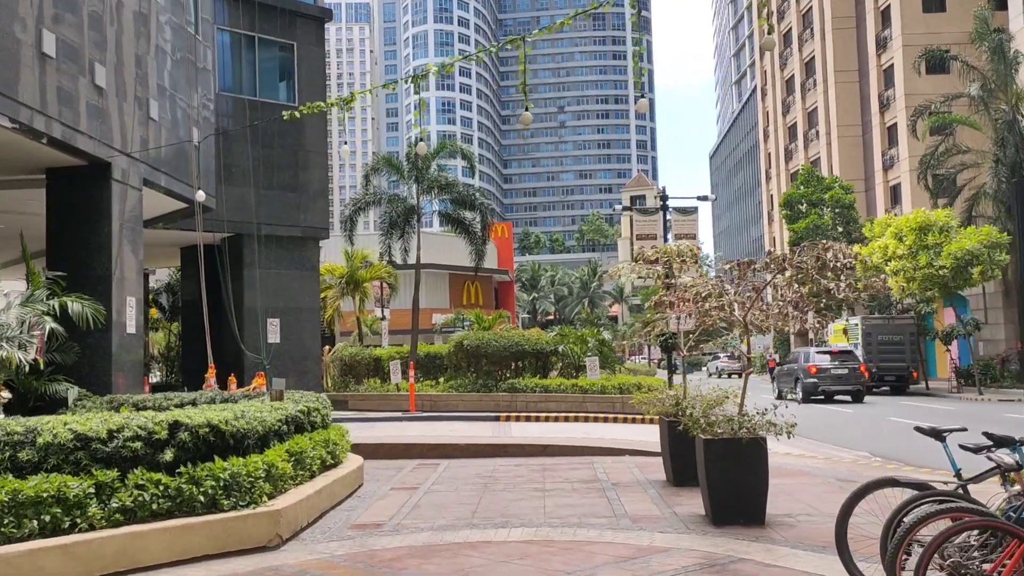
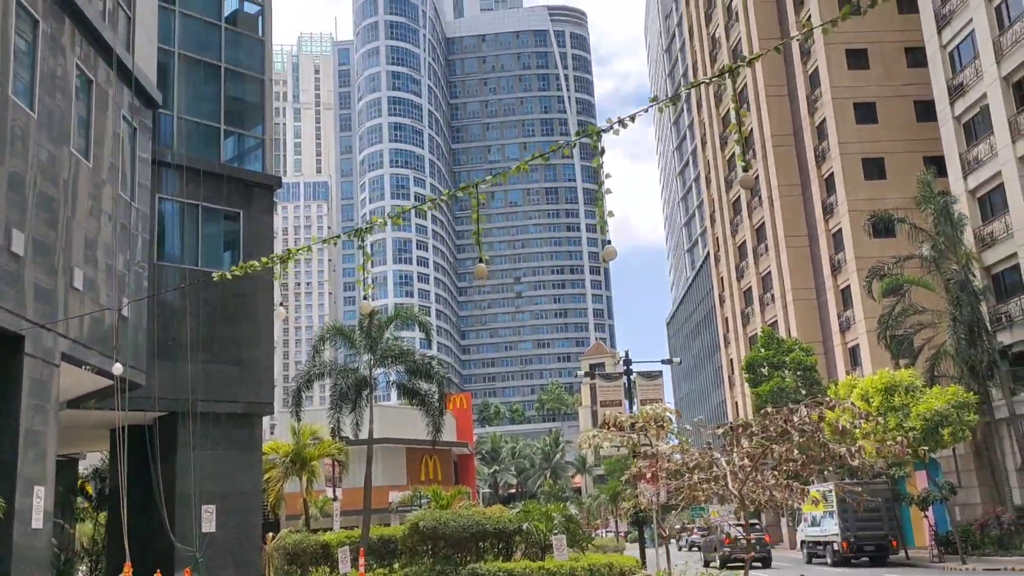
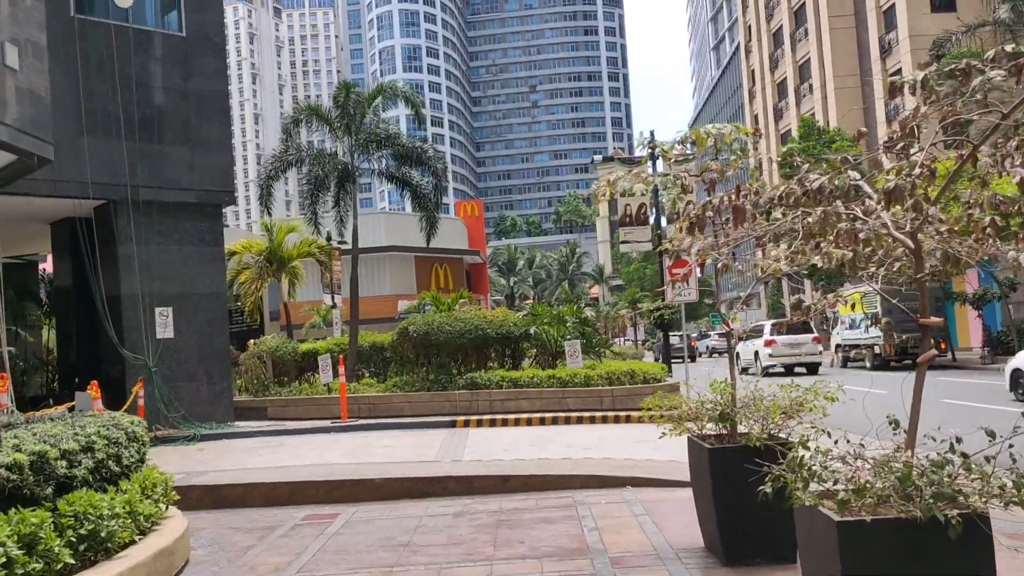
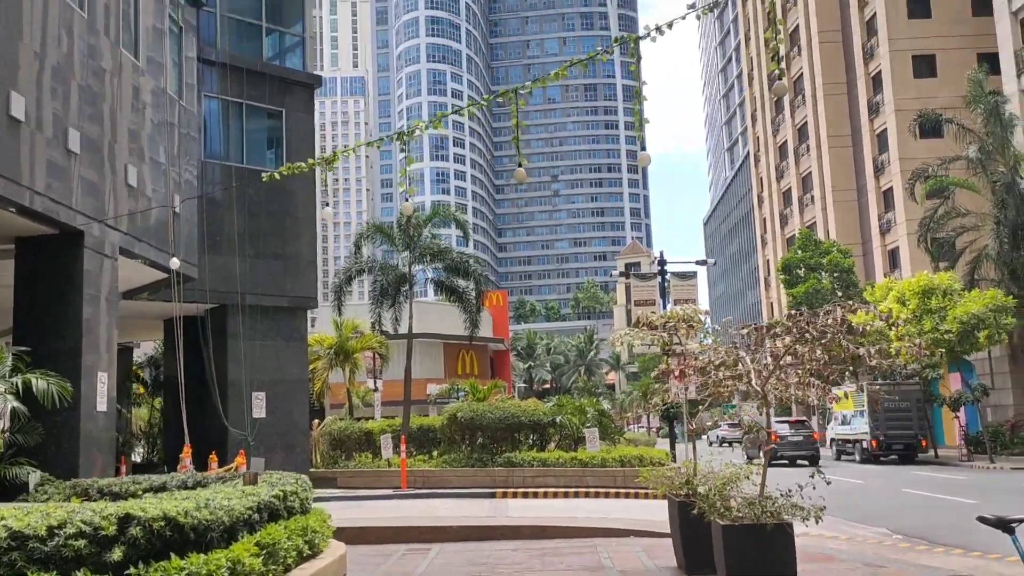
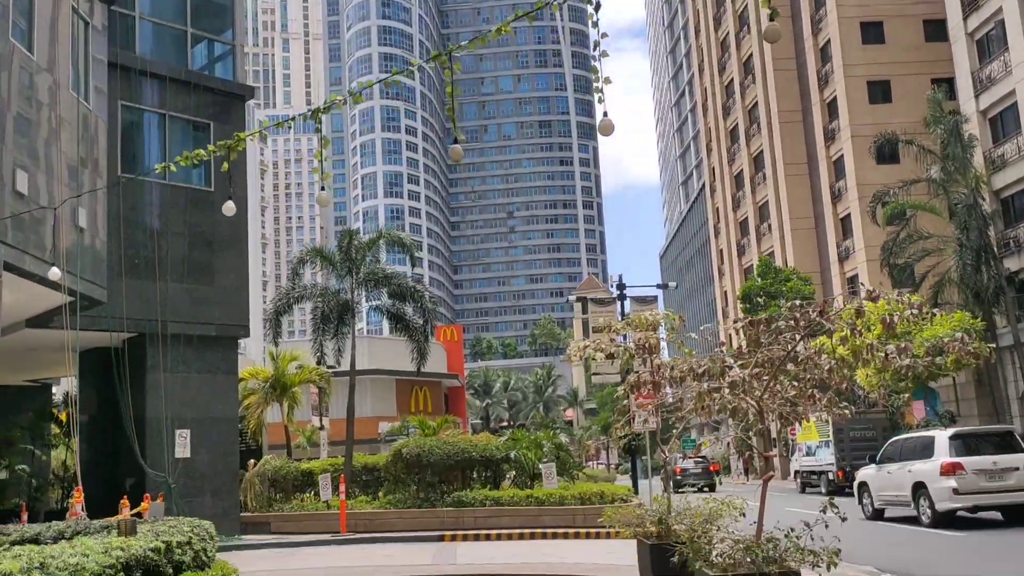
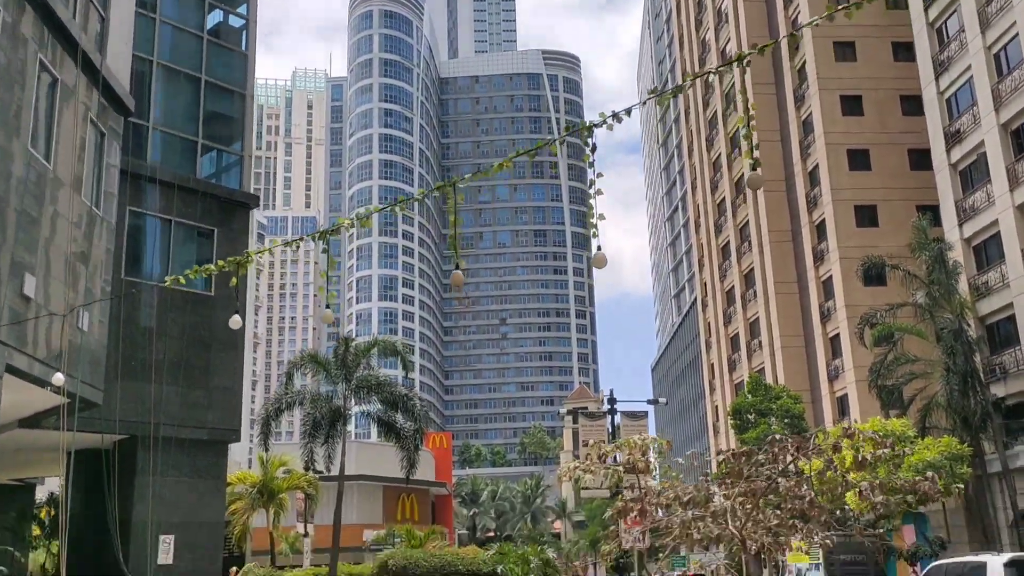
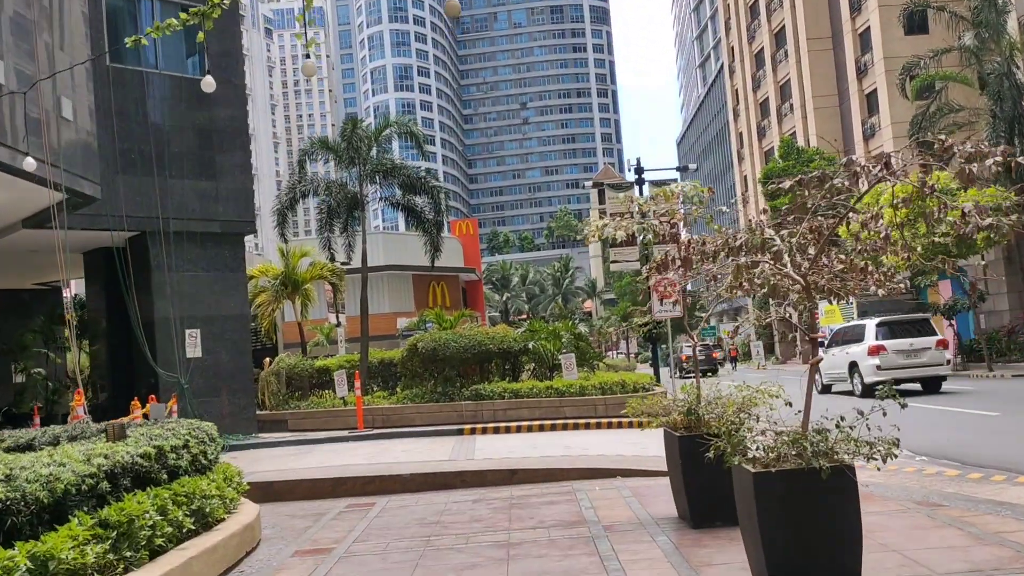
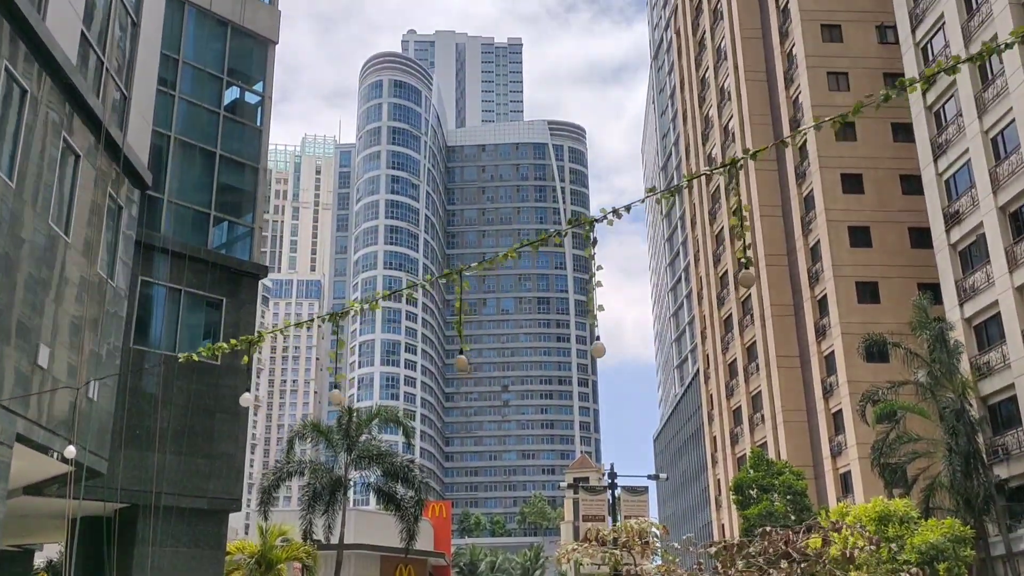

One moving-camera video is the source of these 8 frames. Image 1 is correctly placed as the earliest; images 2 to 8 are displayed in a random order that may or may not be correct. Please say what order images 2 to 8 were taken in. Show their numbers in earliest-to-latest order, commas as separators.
4, 2, 8, 6, 5, 7, 3
